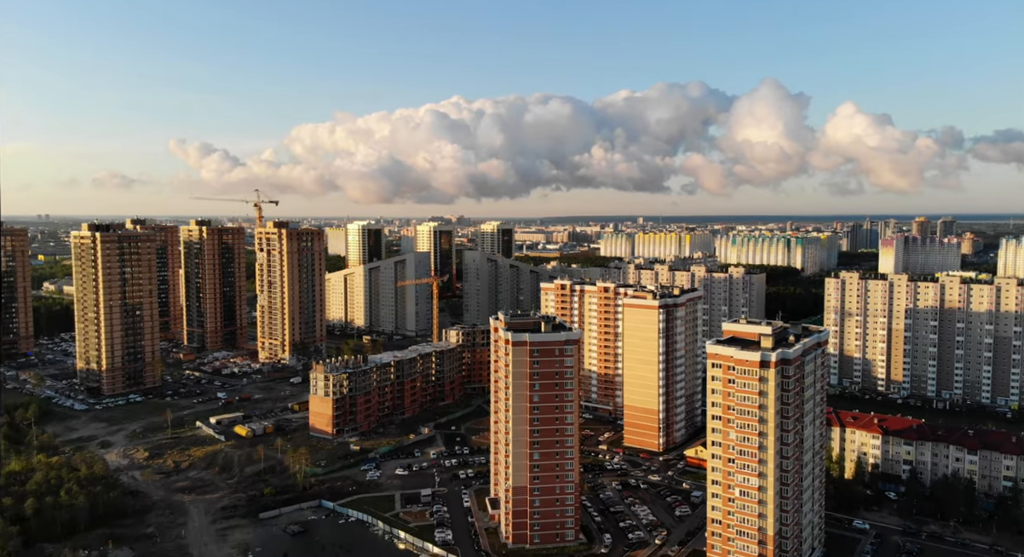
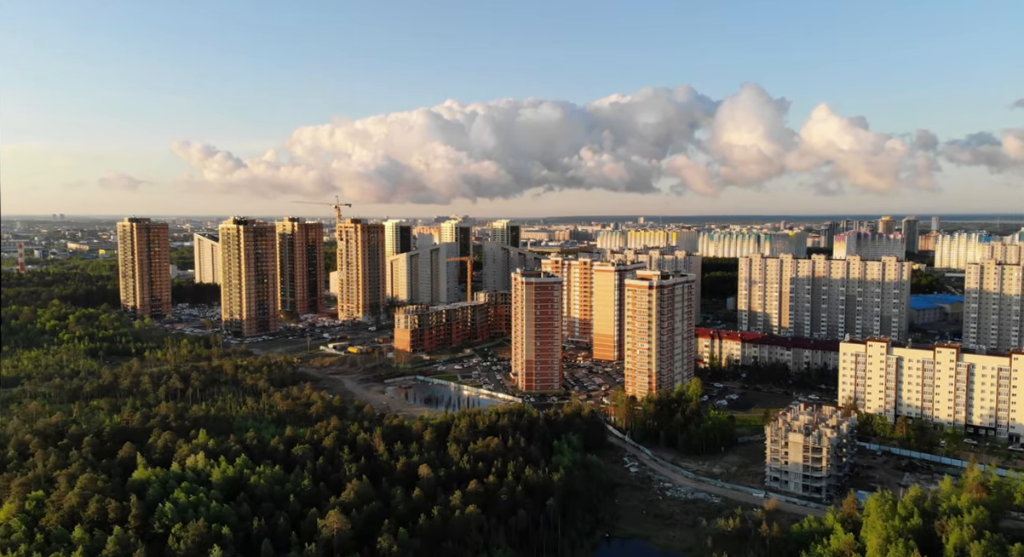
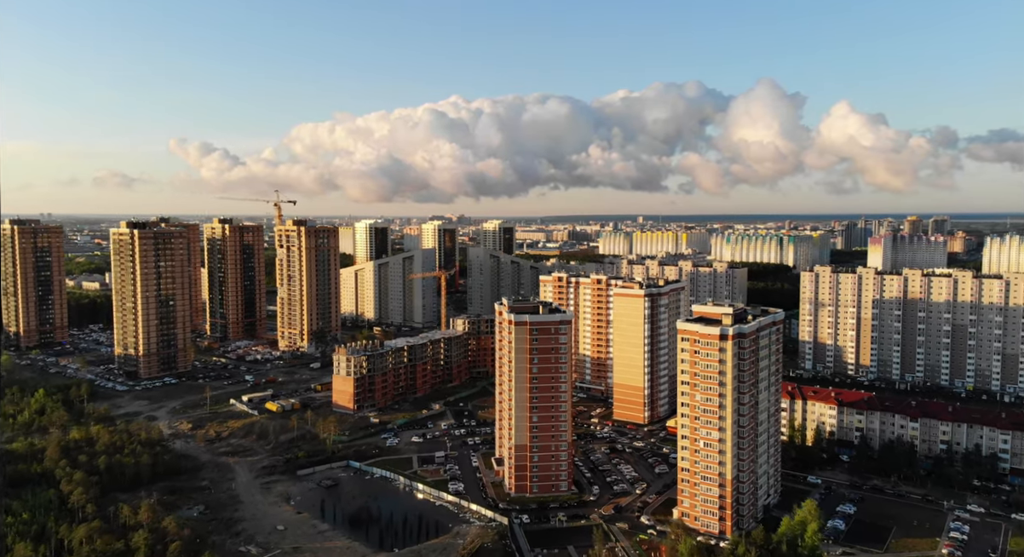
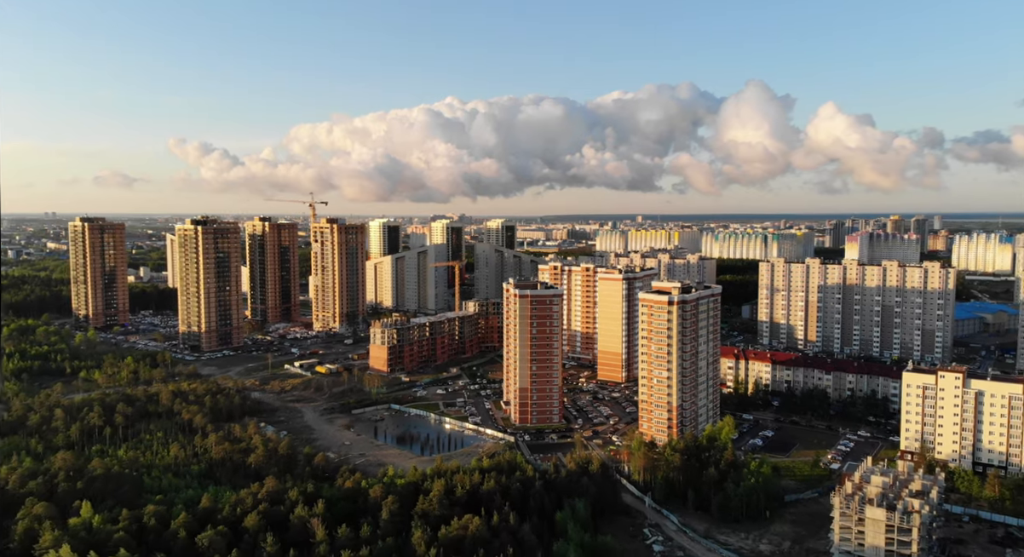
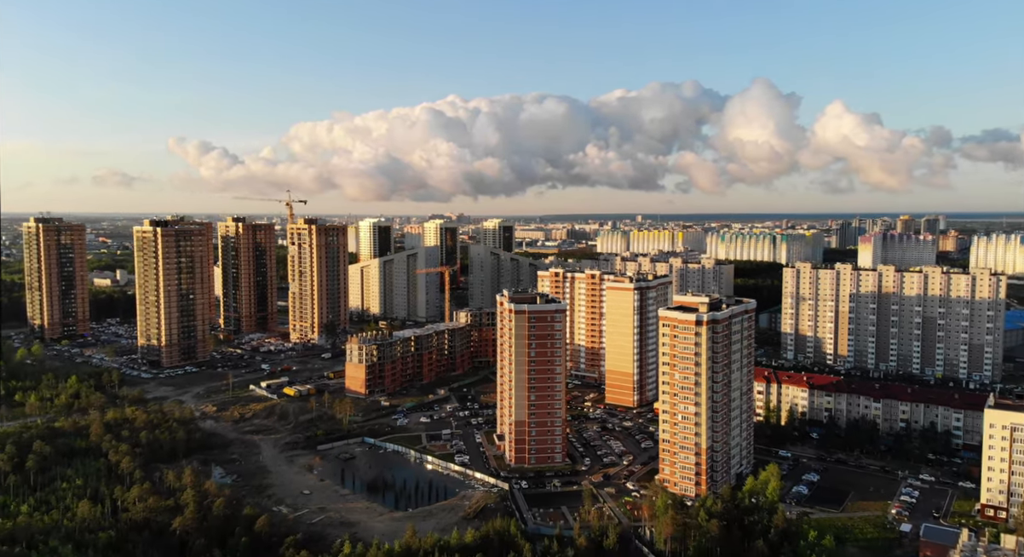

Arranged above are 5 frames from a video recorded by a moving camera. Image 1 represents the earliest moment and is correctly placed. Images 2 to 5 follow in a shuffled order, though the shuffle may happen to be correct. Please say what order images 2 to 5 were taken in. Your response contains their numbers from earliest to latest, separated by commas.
3, 5, 4, 2
